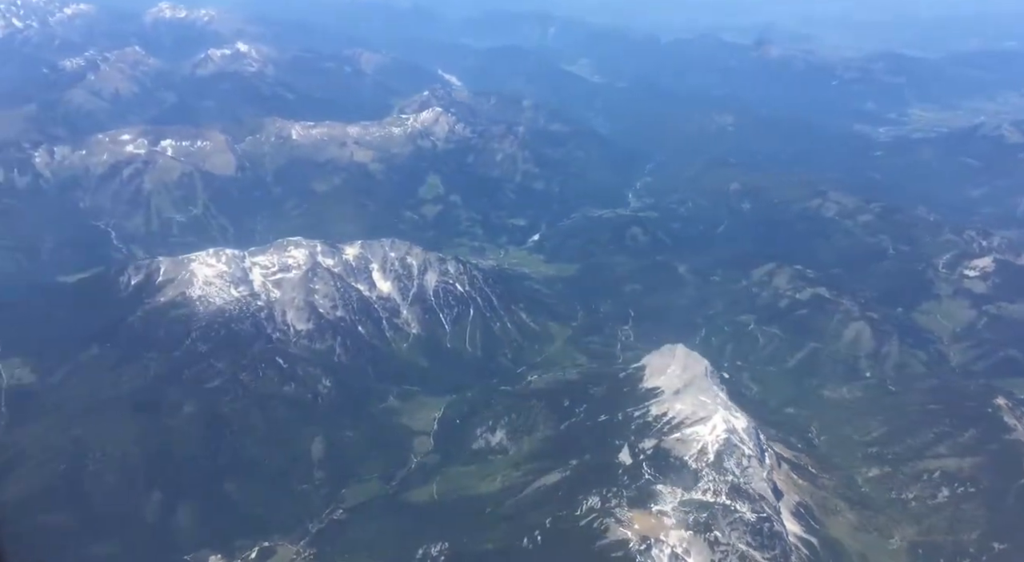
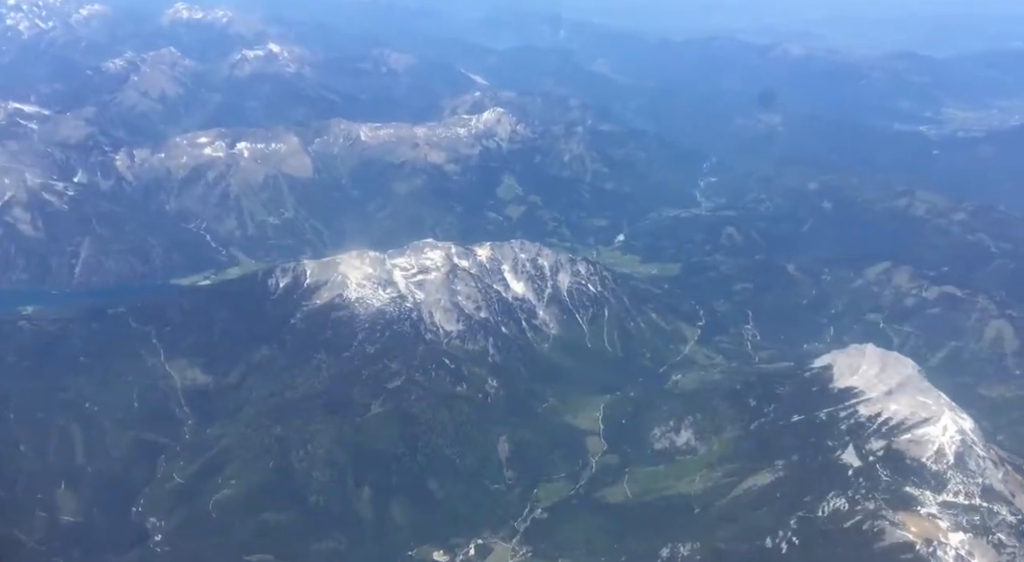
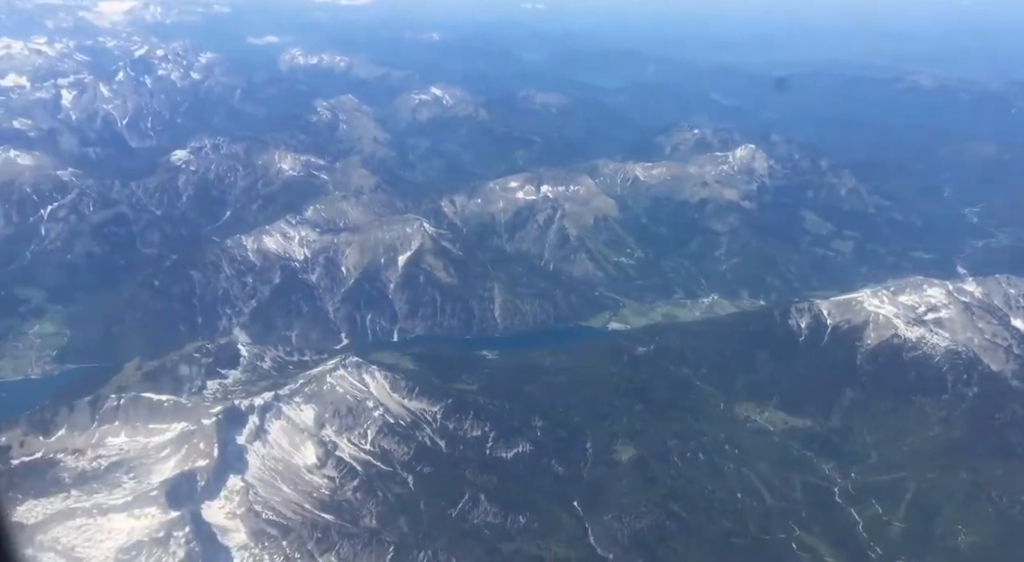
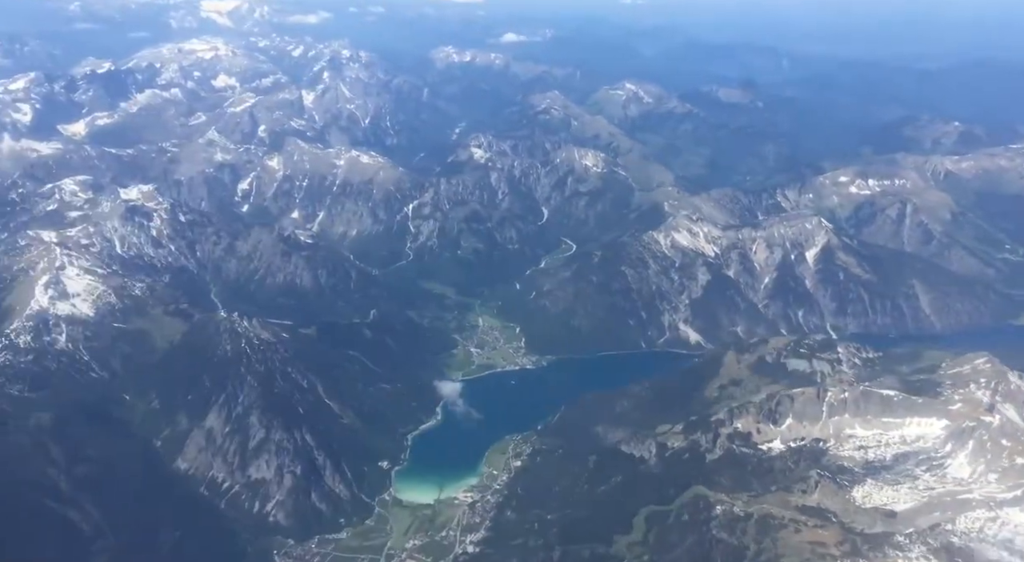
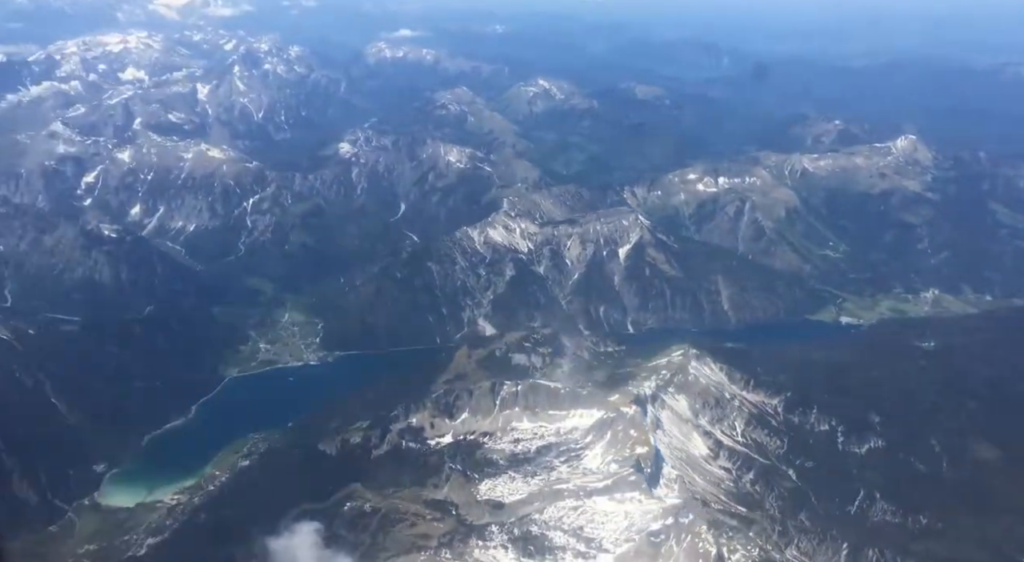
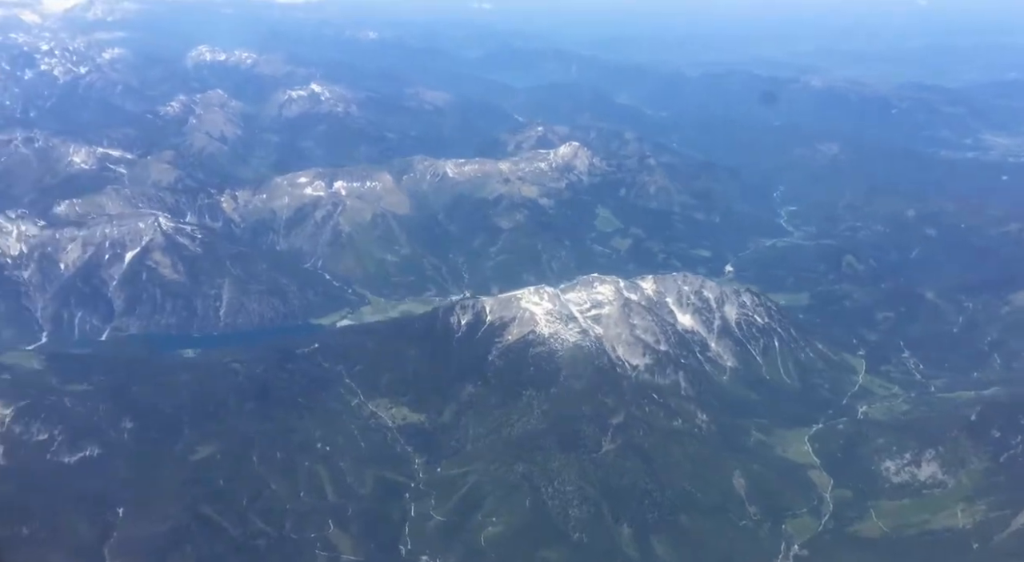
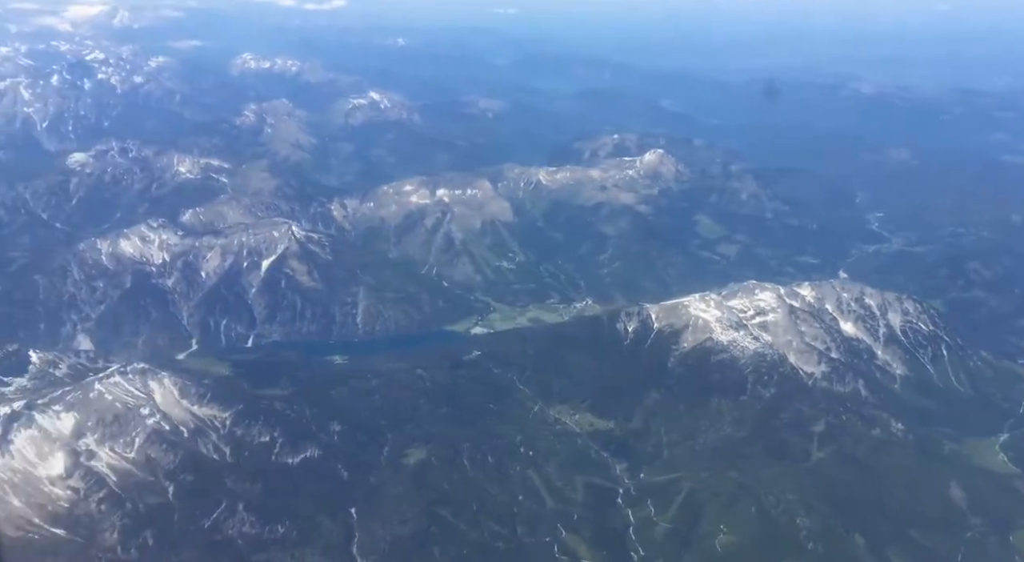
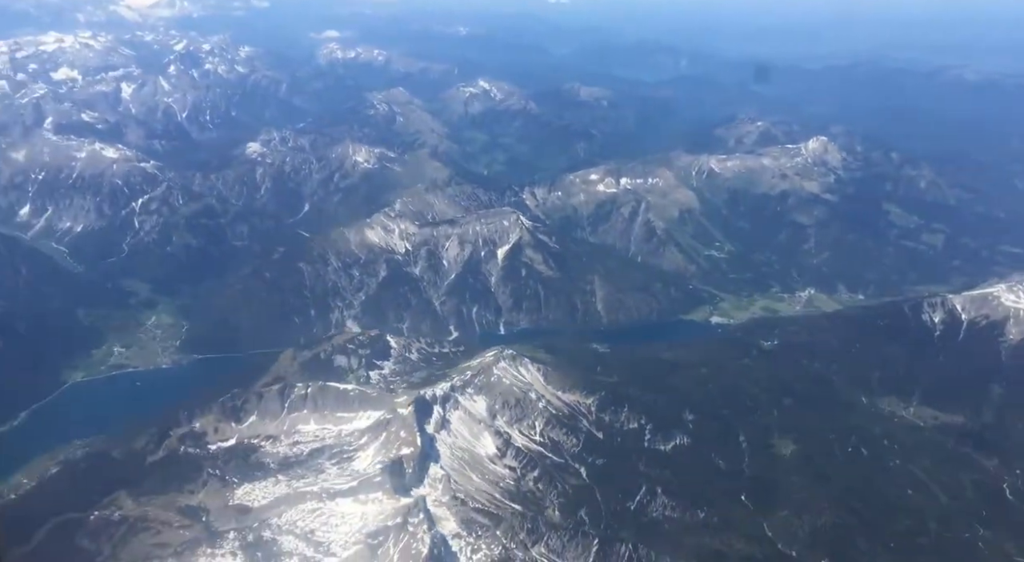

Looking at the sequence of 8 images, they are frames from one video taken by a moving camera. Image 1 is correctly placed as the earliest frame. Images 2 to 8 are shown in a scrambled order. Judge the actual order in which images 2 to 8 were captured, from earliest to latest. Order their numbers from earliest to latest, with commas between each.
2, 6, 7, 3, 8, 5, 4
